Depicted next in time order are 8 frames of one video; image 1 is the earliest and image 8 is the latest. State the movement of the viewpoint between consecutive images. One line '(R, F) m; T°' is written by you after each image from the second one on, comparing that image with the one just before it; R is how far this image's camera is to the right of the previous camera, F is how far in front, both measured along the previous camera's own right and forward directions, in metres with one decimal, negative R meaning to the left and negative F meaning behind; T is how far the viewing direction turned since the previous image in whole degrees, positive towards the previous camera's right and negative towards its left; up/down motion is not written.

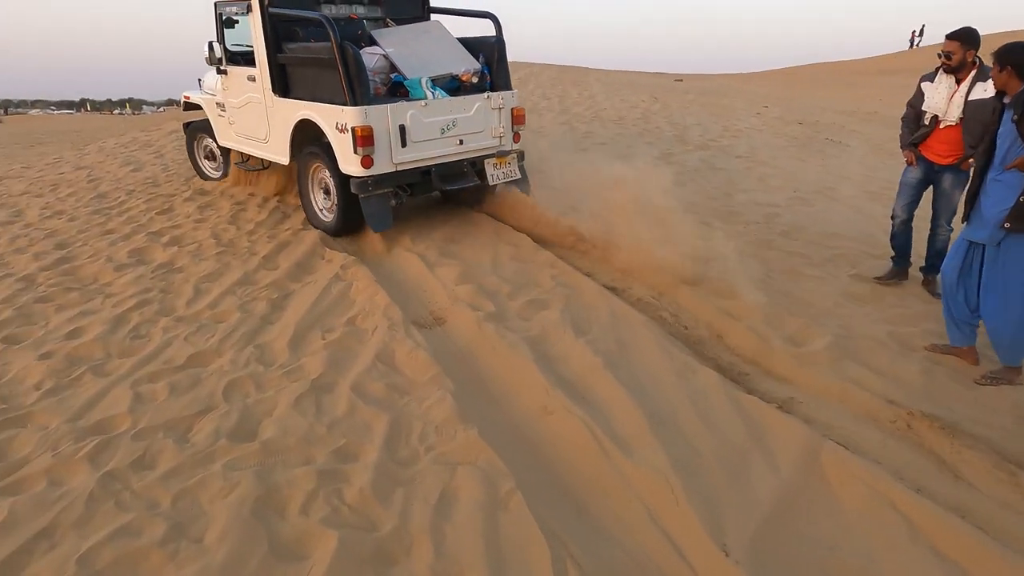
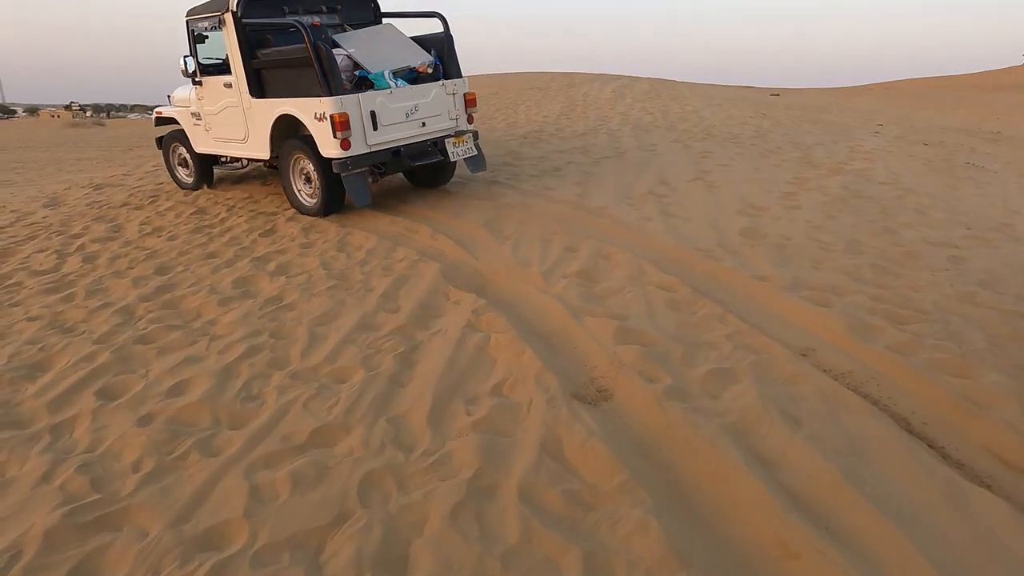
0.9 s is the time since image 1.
(-0.6, +0.8) m; -5°
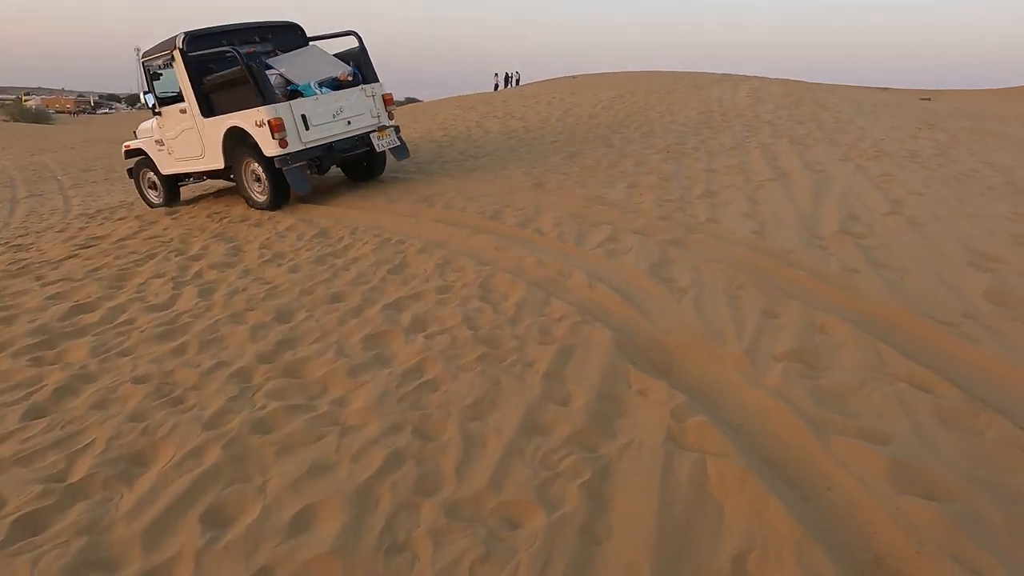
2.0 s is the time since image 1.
(-0.6, +0.9) m; -8°
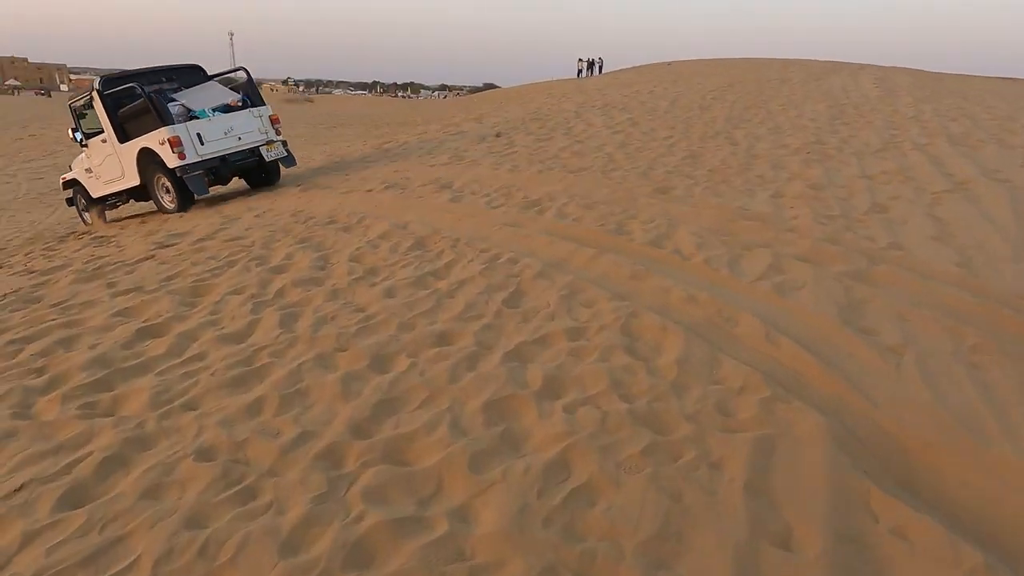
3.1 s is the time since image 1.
(-0.5, +1.0) m; -6°
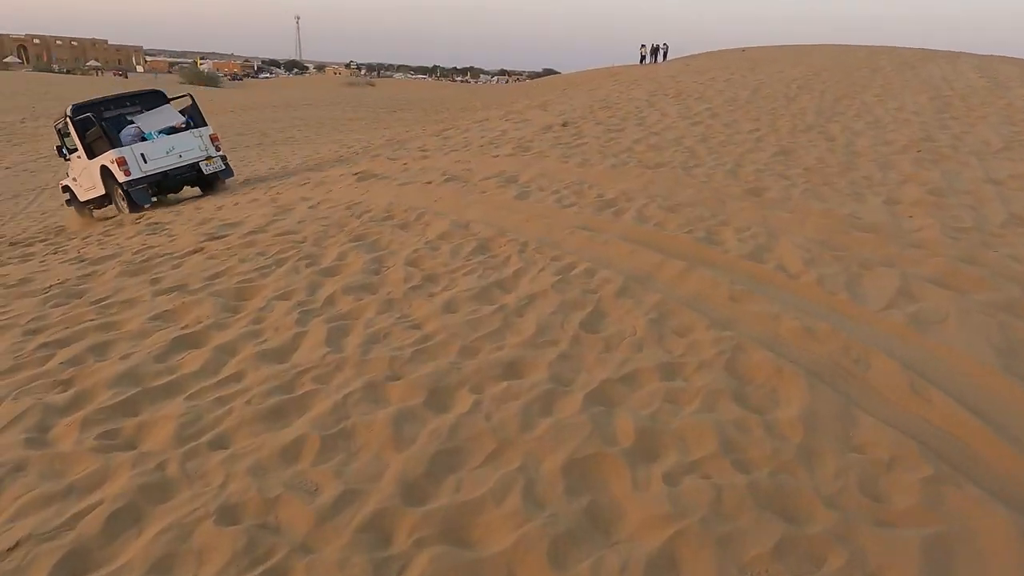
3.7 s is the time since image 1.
(-0.2, +0.6) m; -4°
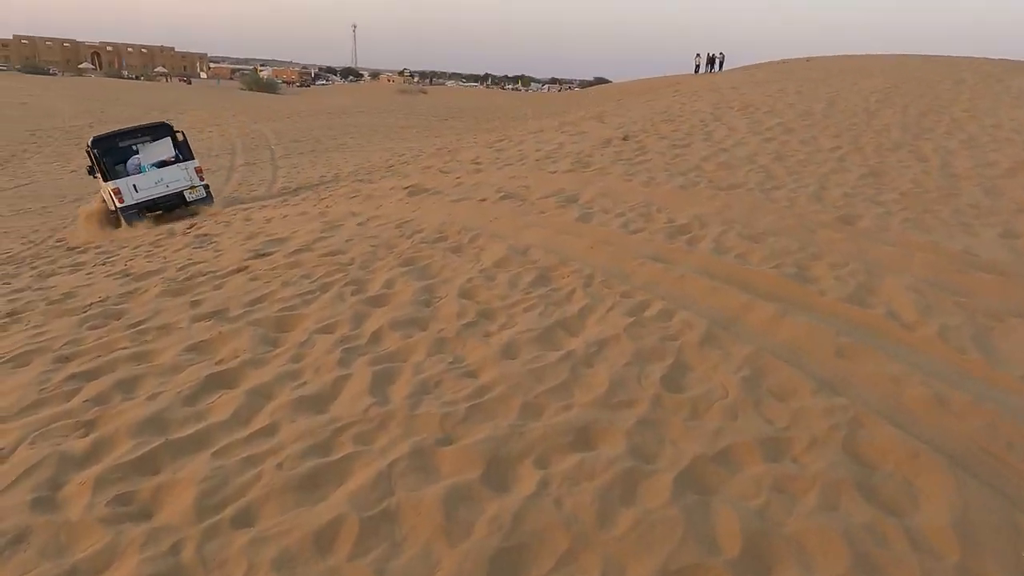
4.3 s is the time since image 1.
(-0.1, +0.5) m; -4°
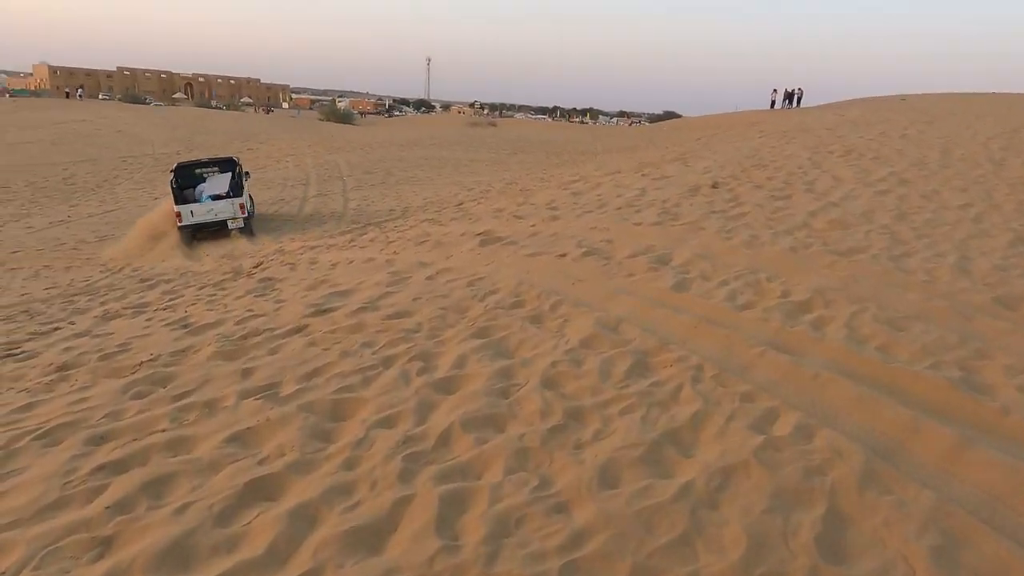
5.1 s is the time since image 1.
(-0.2, +0.6) m; -5°
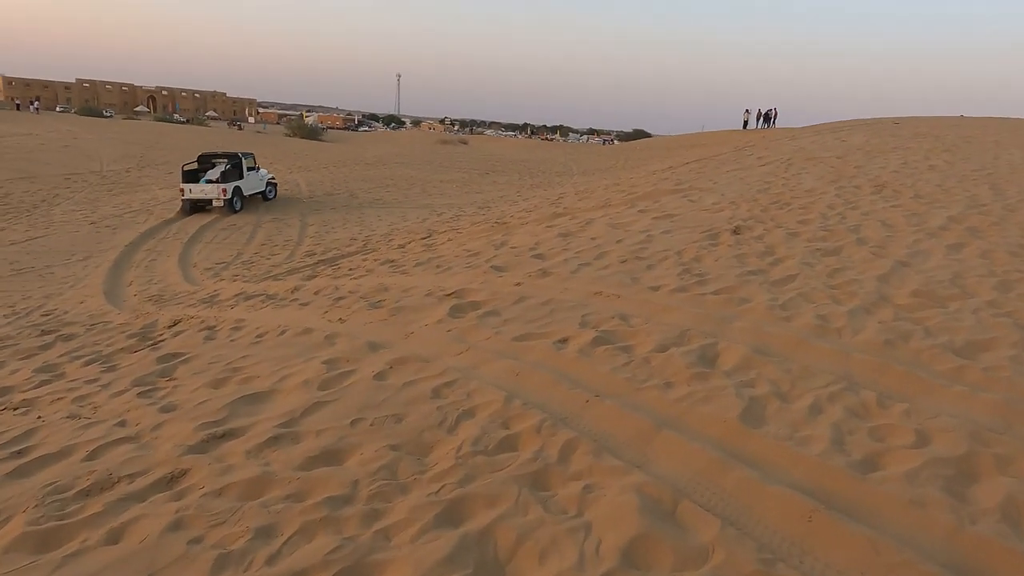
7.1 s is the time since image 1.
(-0.1, +1.7) m; +3°
